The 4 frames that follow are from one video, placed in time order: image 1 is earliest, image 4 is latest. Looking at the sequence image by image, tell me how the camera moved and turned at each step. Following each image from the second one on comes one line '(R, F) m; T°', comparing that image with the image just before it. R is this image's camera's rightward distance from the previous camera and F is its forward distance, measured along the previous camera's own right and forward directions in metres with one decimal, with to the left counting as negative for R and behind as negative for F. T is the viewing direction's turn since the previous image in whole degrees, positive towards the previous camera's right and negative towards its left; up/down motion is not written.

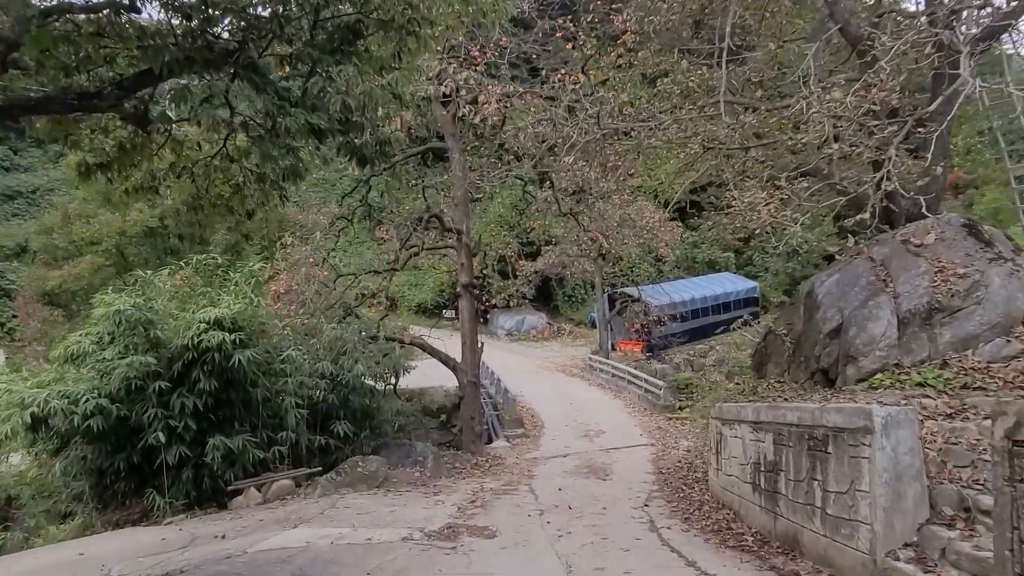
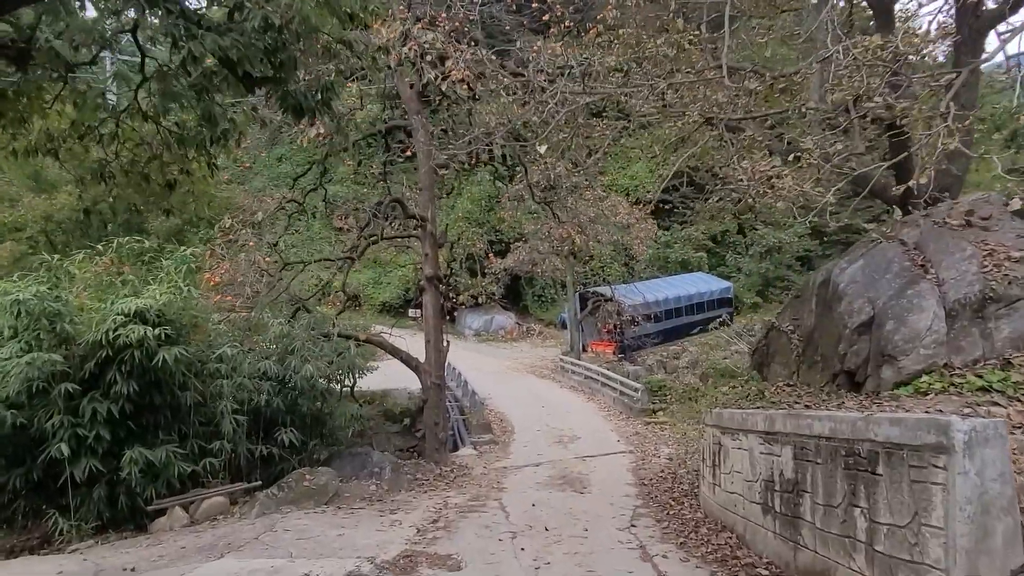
(0.0, +0.9) m; +2°
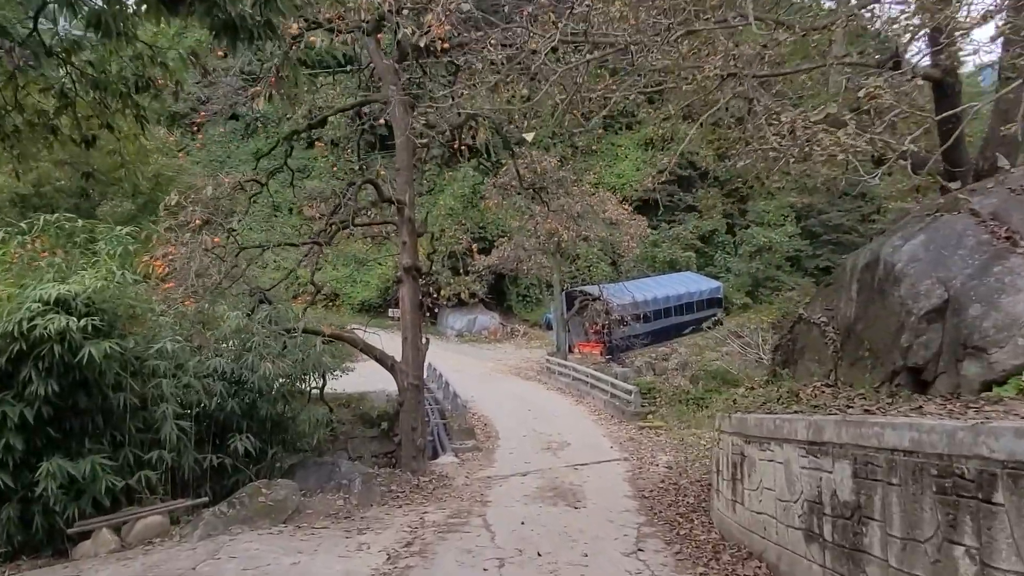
(0.0, +0.9) m; +1°
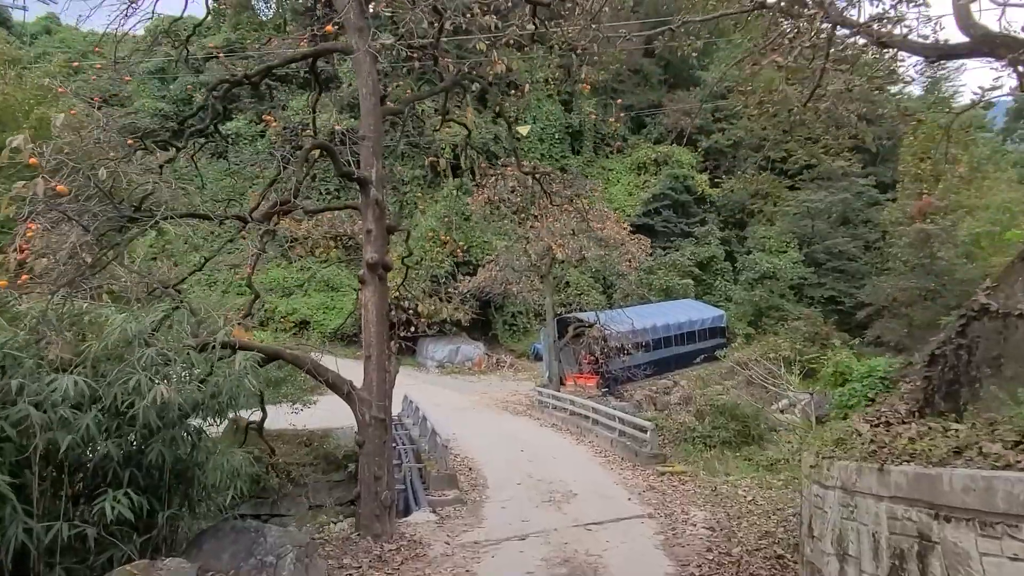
(-0.1, +2.2) m; +1°
